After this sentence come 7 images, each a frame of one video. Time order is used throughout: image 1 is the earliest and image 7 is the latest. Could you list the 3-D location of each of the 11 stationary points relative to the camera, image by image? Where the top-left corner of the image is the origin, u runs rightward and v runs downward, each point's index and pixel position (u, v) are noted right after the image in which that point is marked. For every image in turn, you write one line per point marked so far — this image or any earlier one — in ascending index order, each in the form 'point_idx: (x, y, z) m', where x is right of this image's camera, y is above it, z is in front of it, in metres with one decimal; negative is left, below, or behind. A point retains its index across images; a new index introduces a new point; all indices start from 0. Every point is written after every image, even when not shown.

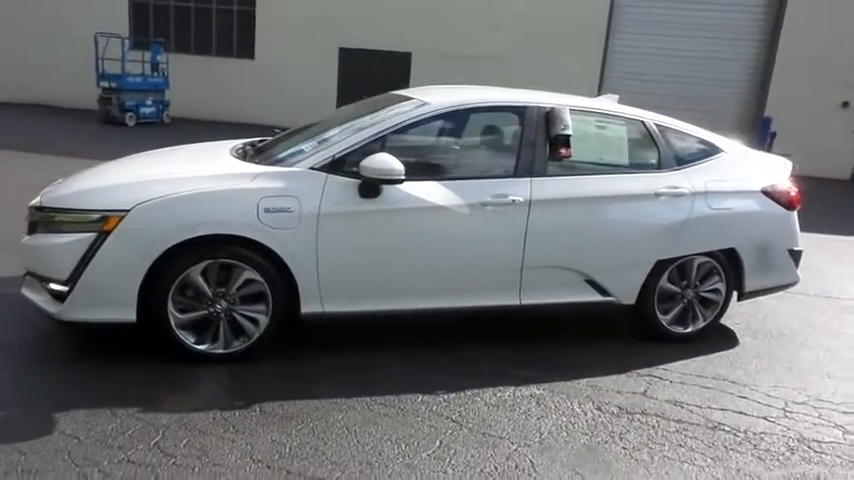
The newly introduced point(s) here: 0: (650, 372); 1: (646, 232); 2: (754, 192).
0: (+1.4, -0.8, +4.2) m
1: (+1.4, +0.1, +4.4) m
2: (+2.2, +0.3, +4.6) m
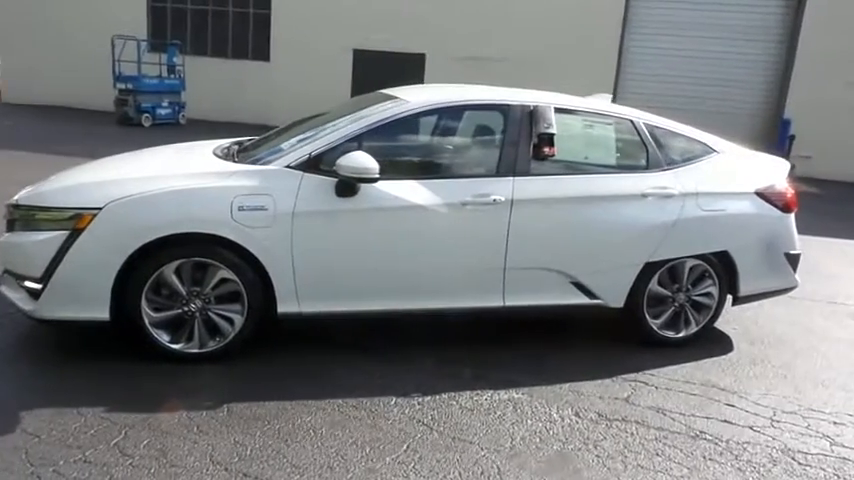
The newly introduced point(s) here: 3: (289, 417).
0: (+1.2, -0.8, +4.1) m
1: (+1.3, 0.0, +4.3) m
2: (+2.1, +0.3, +4.5) m
3: (-0.7, -0.9, +3.4) m
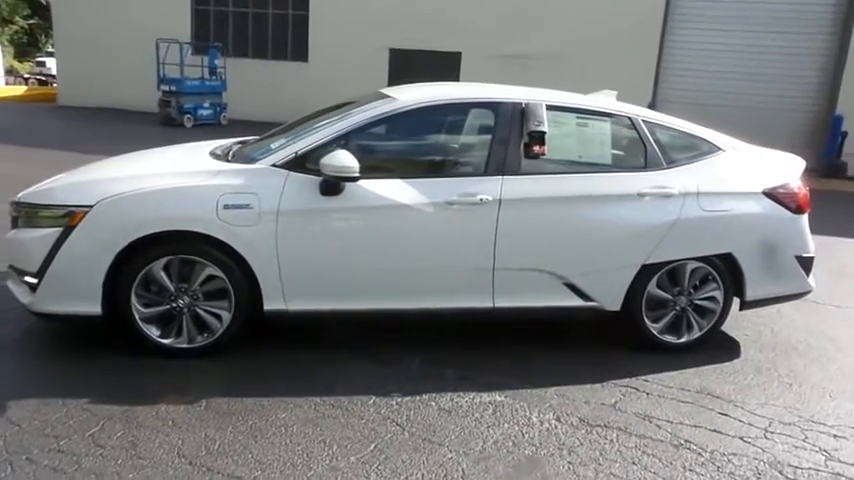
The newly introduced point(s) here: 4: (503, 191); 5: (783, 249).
0: (+1.2, -0.8, +4.0) m
1: (+1.2, 0.0, +4.1) m
2: (+2.0, +0.3, +4.3) m
3: (-0.8, -0.8, +3.4) m
4: (+0.4, +0.3, +4.0) m
5: (+2.2, 0.0, +4.4) m
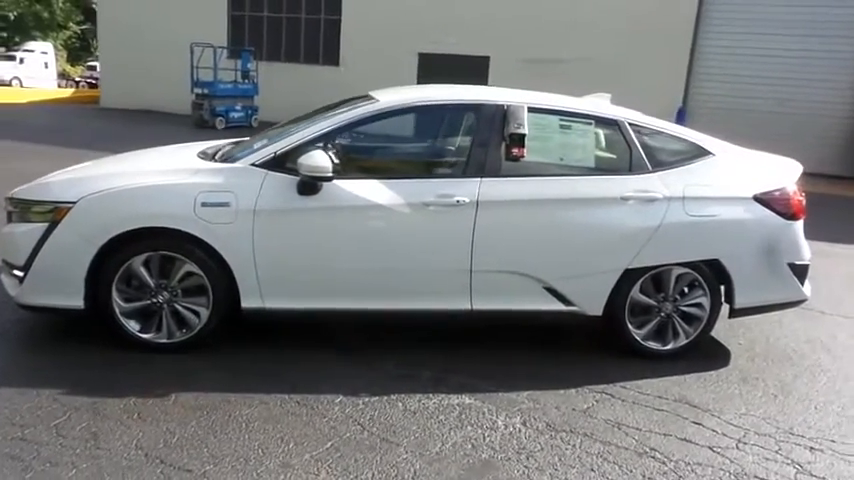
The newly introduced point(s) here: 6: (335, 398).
0: (+1.0, -0.8, +3.9) m
1: (+1.1, 0.0, +4.1) m
2: (+1.9, +0.2, +4.2) m
3: (-1.0, -0.8, +3.5) m
4: (+0.3, +0.3, +4.0) m
5: (+2.1, -0.1, +4.2) m
6: (-0.5, -0.8, +3.6) m
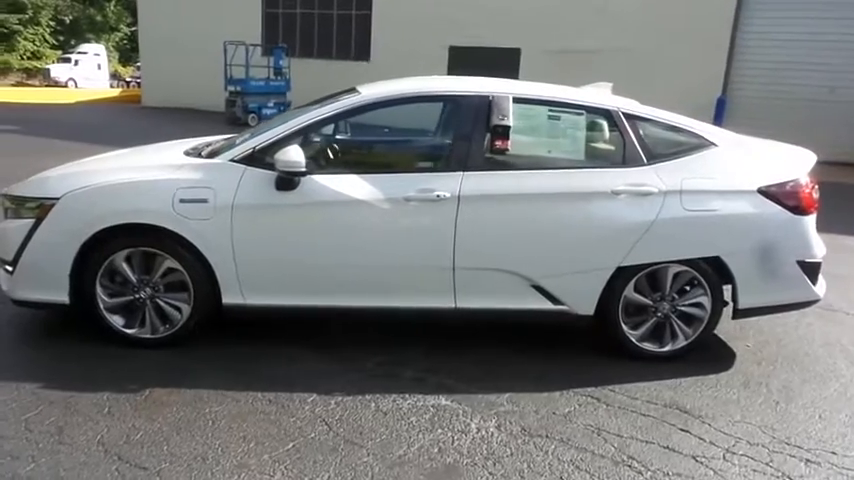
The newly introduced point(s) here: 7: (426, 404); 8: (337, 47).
0: (+0.9, -0.8, +3.7) m
1: (+1.0, 0.0, +3.9) m
2: (+1.8, +0.3, +3.9) m
3: (-1.1, -0.8, +3.4) m
4: (+0.2, +0.3, +3.9) m
5: (+2.0, -0.1, +4.0) m
6: (-0.6, -0.8, +3.6) m
7: (0.0, -0.8, +3.6) m
8: (-2.2, +4.6, +16.9) m
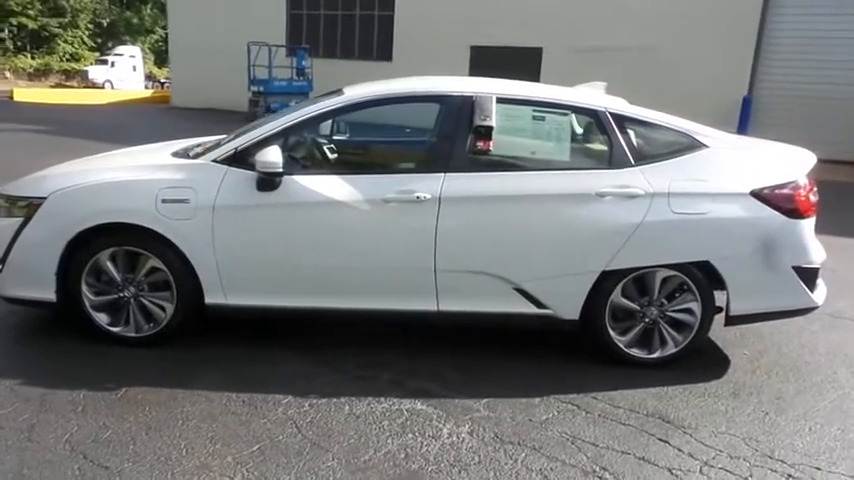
0: (+0.8, -0.8, +3.7) m
1: (+0.9, 0.0, +3.8) m
2: (+1.7, +0.2, +3.8) m
3: (-1.3, -0.8, +3.4) m
4: (+0.1, +0.3, +3.8) m
5: (+1.9, -0.1, +3.8) m
6: (-0.7, -0.8, +3.6) m
7: (-0.1, -0.8, +3.5) m
8: (-1.6, +4.7, +16.9) m
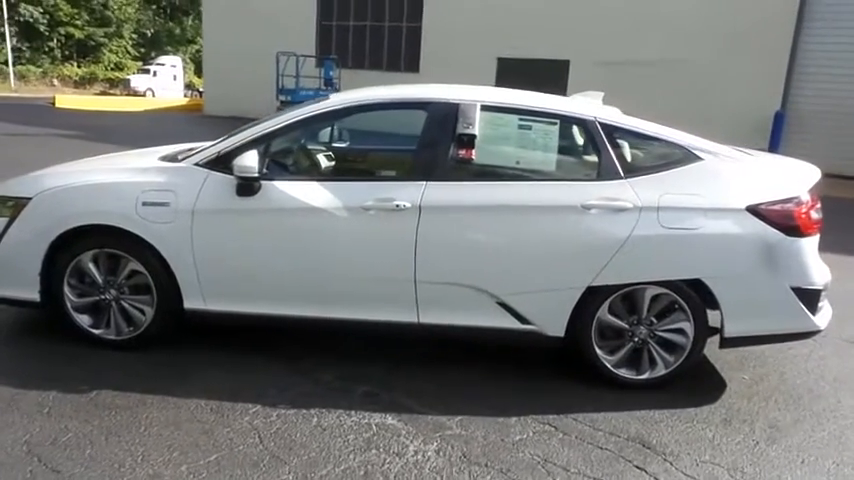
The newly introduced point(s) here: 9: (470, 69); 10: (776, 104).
0: (+0.6, -0.9, +3.5) m
1: (+0.8, -0.1, +3.6) m
2: (+1.6, +0.2, +3.6) m
3: (-1.4, -0.8, +3.4) m
4: (0.0, +0.2, +3.7) m
5: (+1.8, -0.2, +3.6) m
6: (-0.9, -0.8, +3.5) m
7: (-0.3, -0.9, +3.4) m
8: (-0.9, +4.4, +17.0) m
9: (+1.1, +3.9, +15.9) m
10: (+6.6, +2.5, +13.0) m
